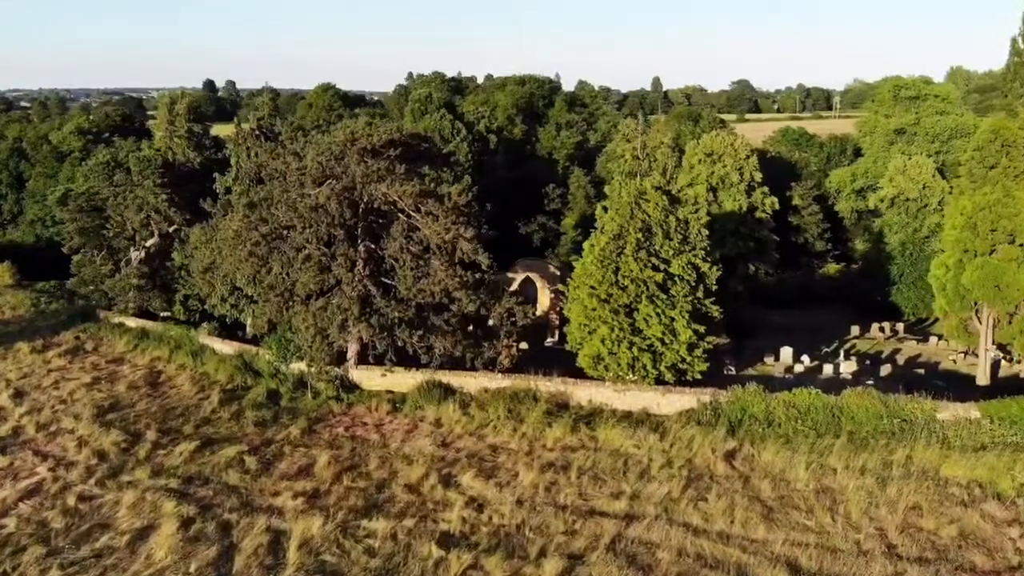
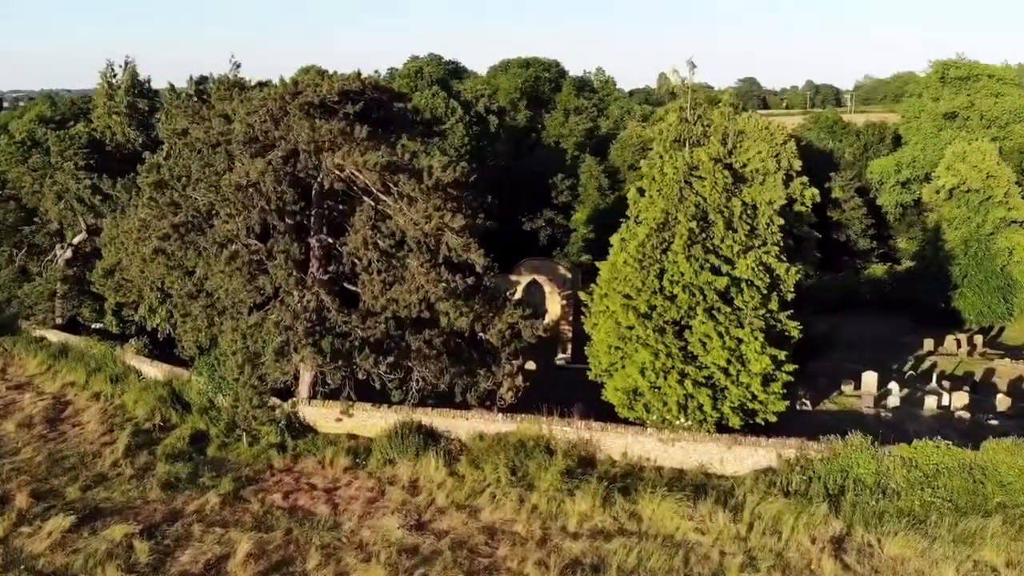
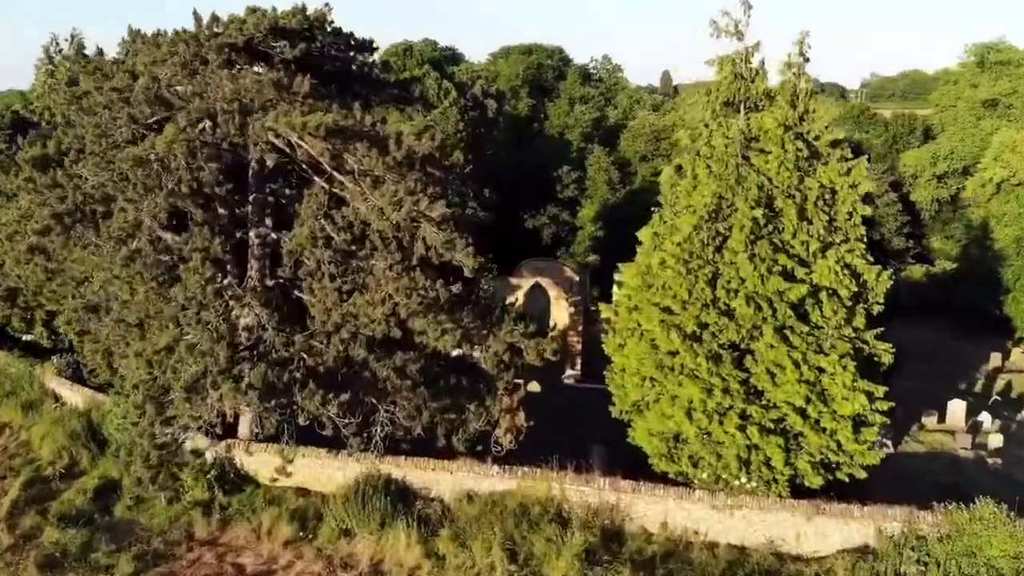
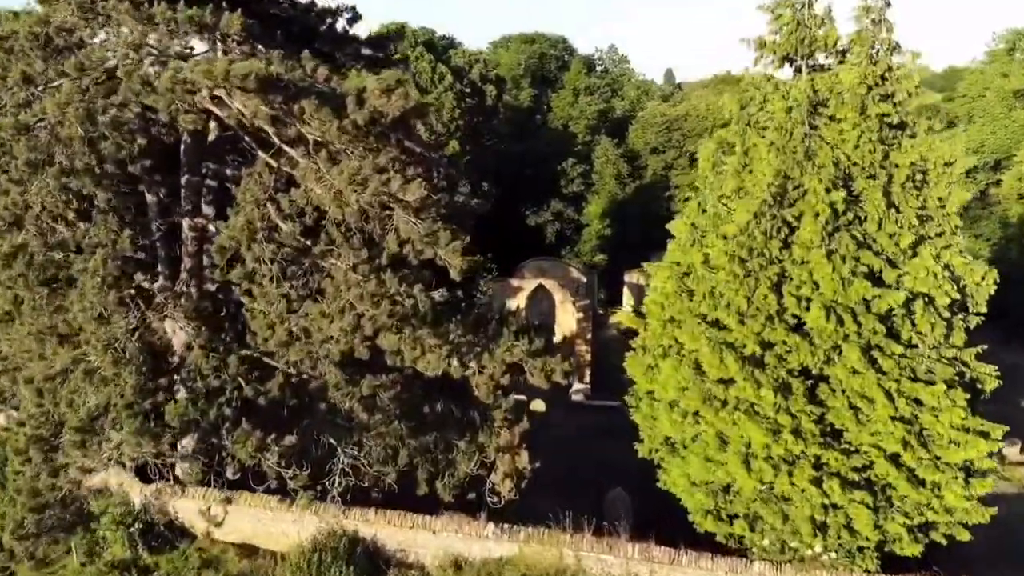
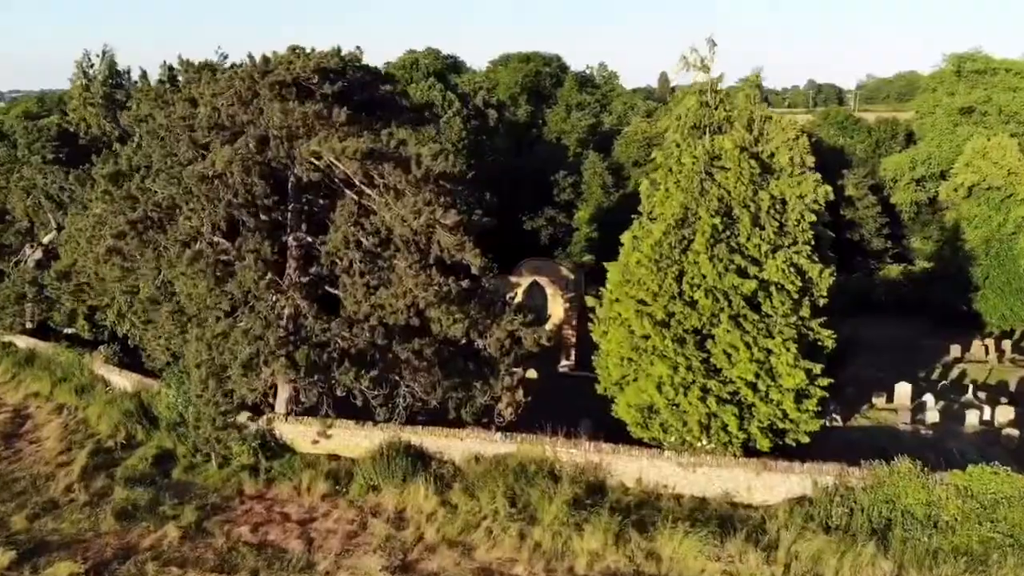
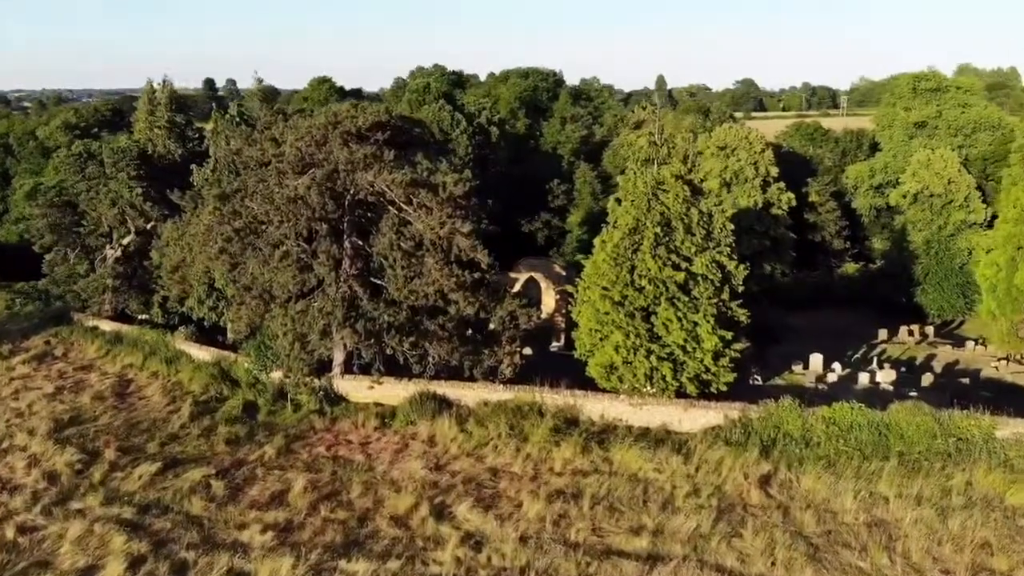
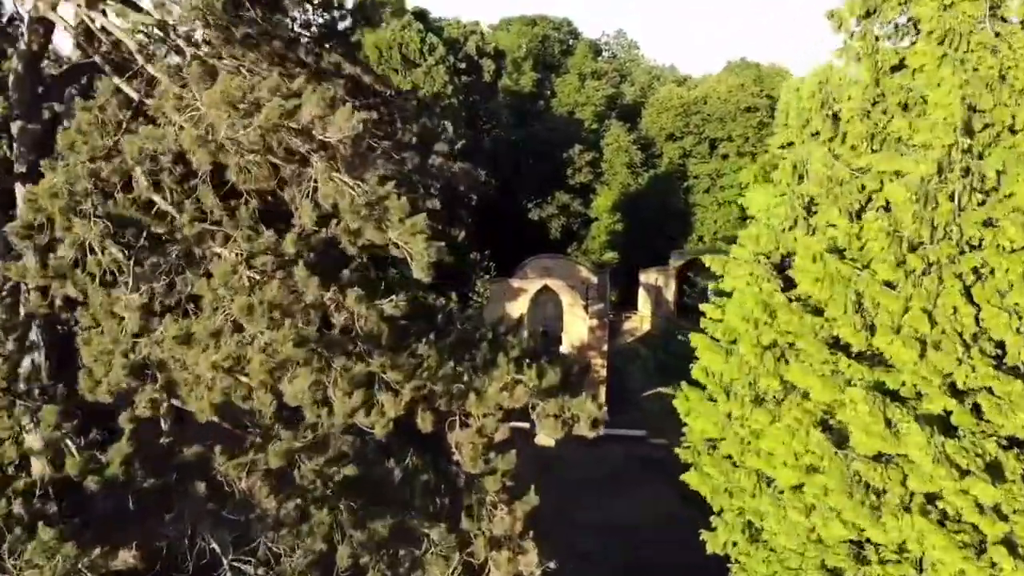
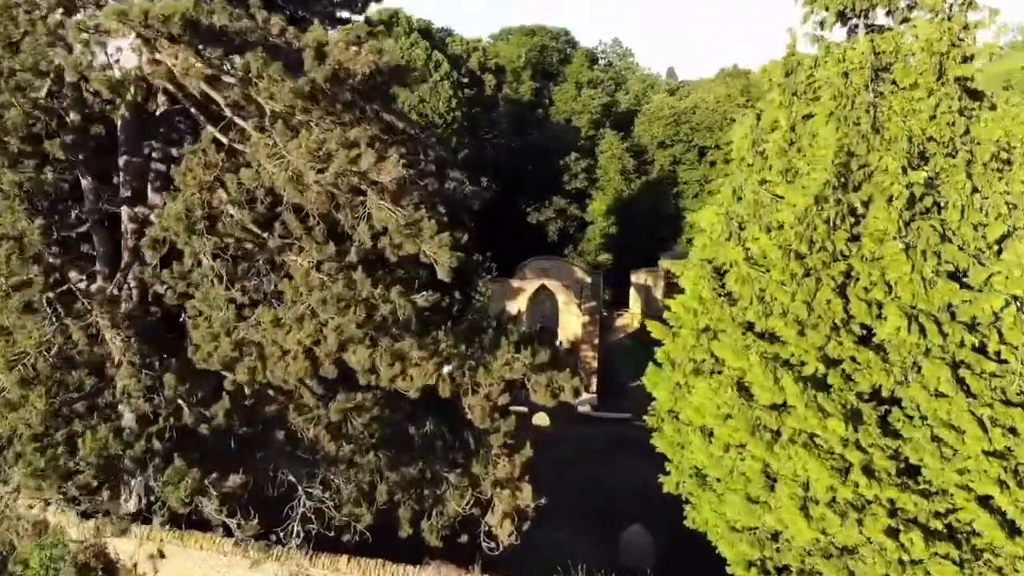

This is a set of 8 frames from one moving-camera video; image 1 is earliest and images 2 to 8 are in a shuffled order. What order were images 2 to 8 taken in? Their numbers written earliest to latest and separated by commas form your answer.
6, 2, 5, 3, 4, 8, 7
